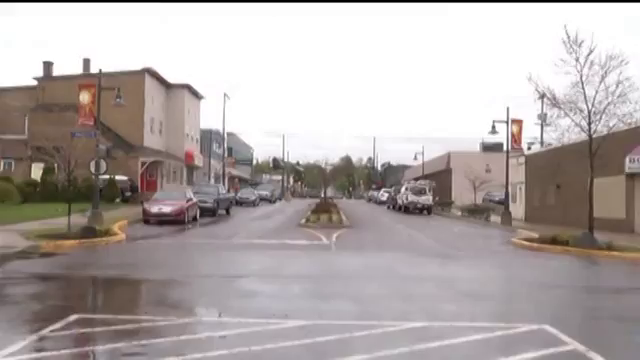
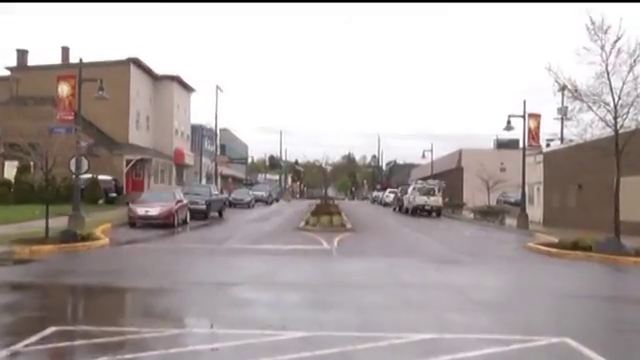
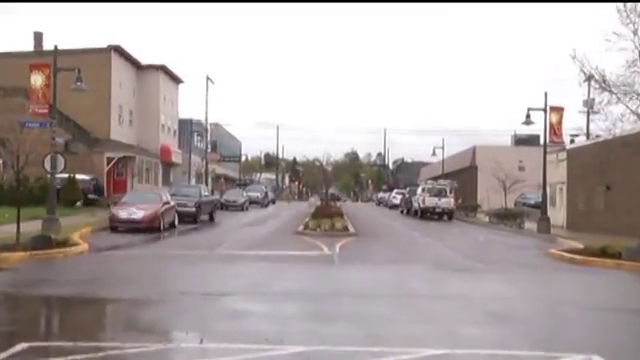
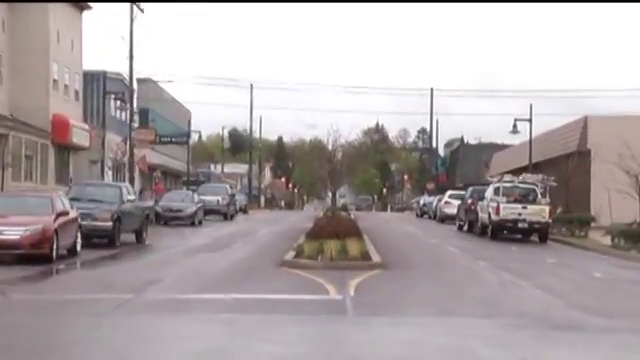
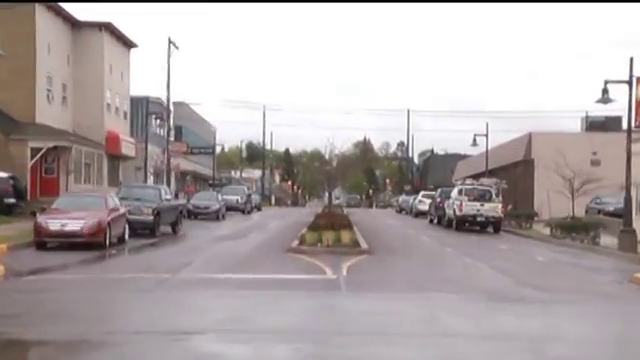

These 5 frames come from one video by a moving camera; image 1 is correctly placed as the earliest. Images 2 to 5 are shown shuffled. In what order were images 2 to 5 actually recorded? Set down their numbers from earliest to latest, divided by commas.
2, 3, 5, 4
